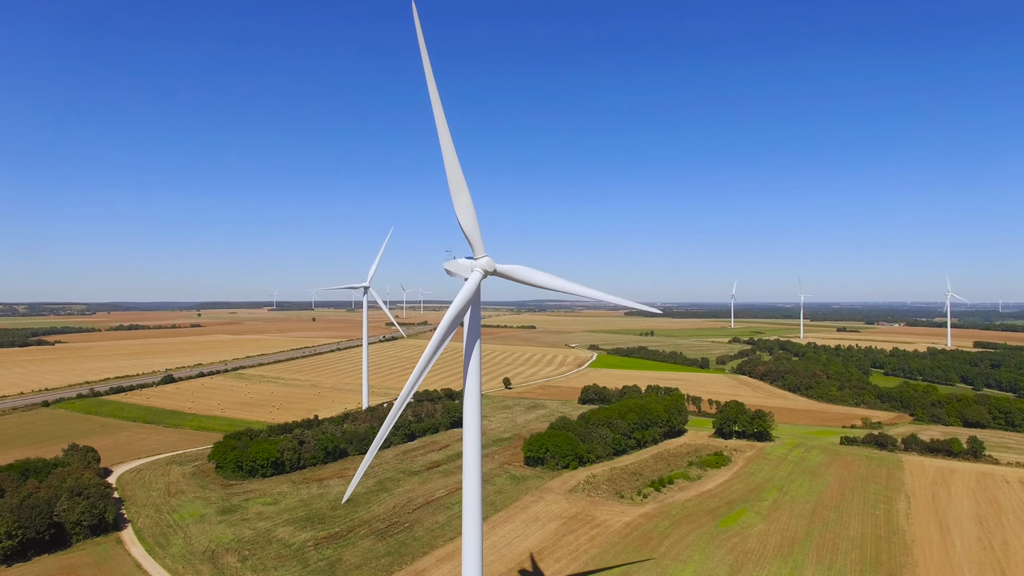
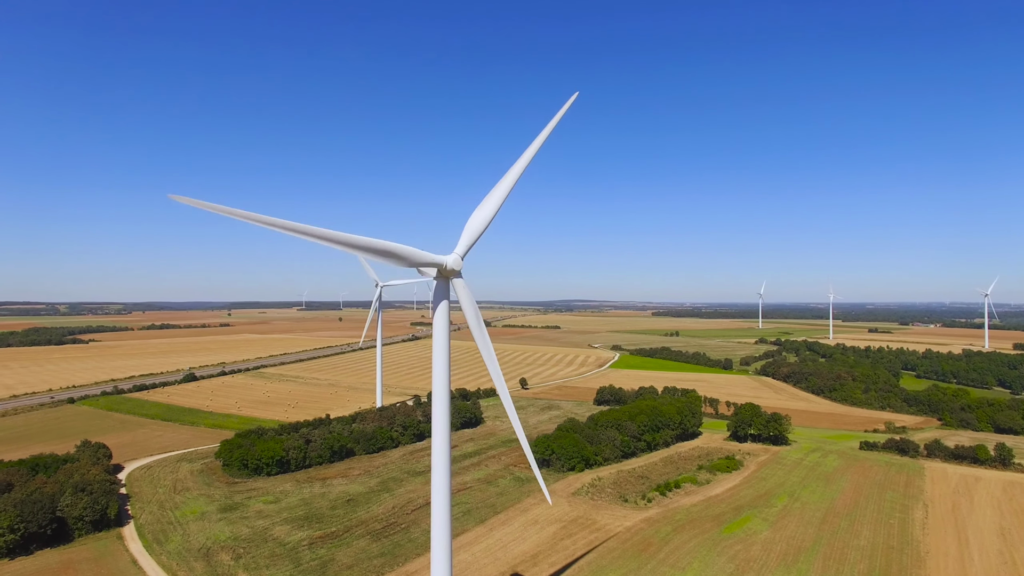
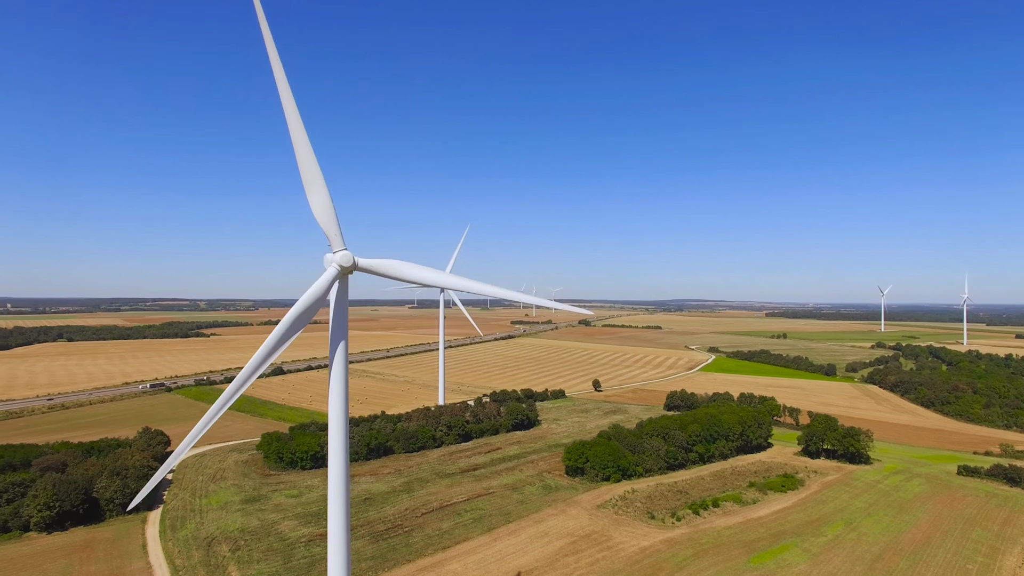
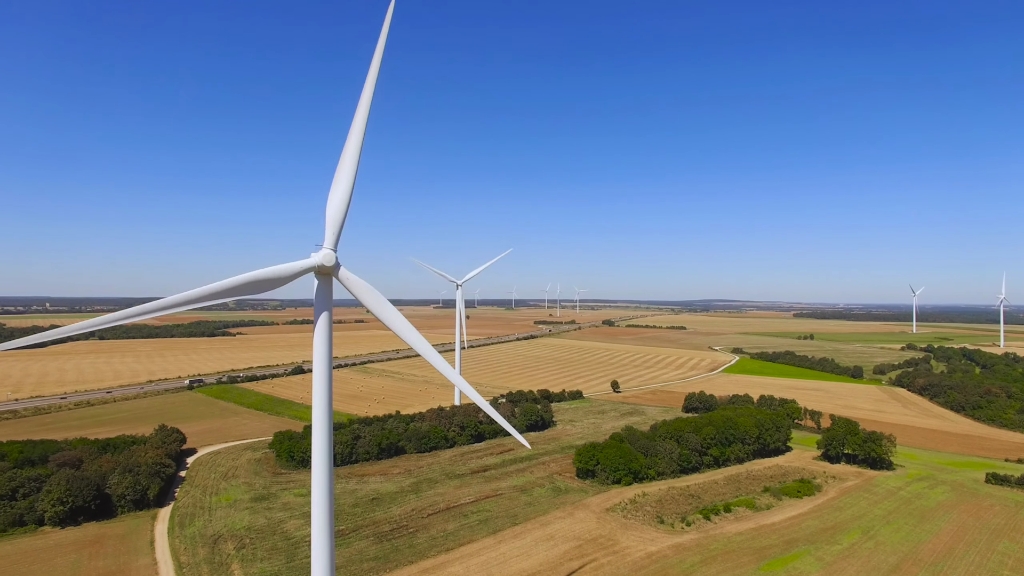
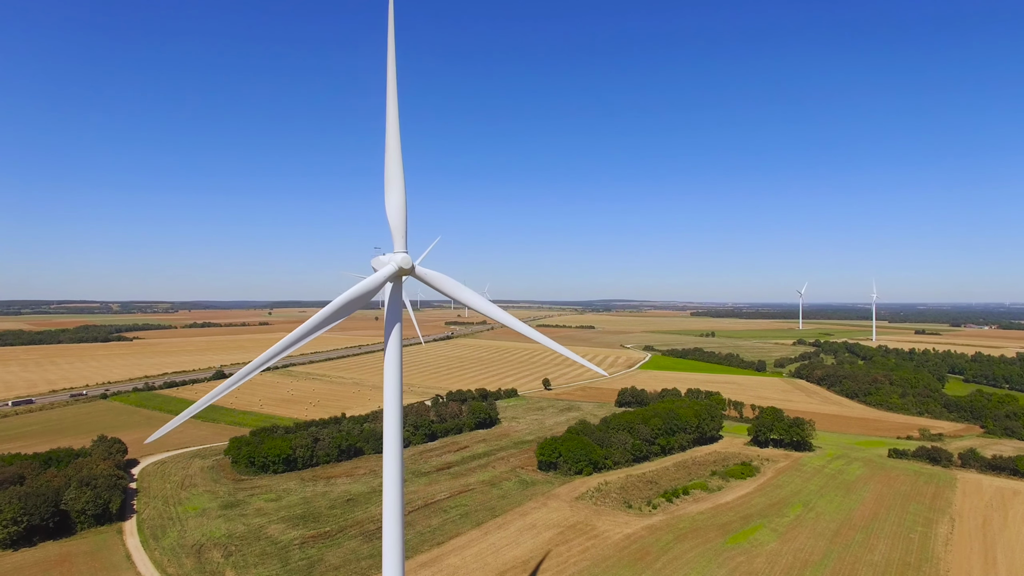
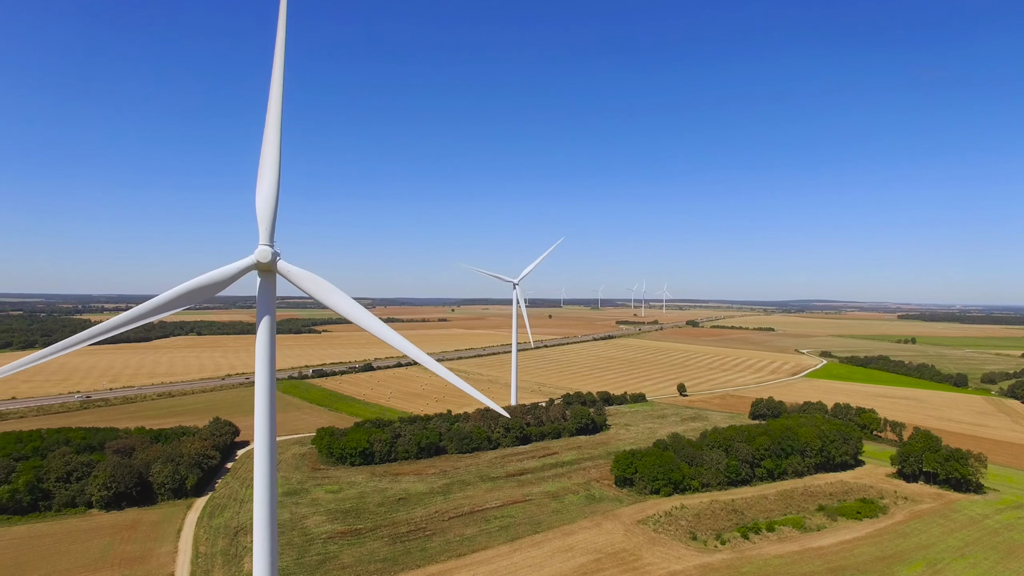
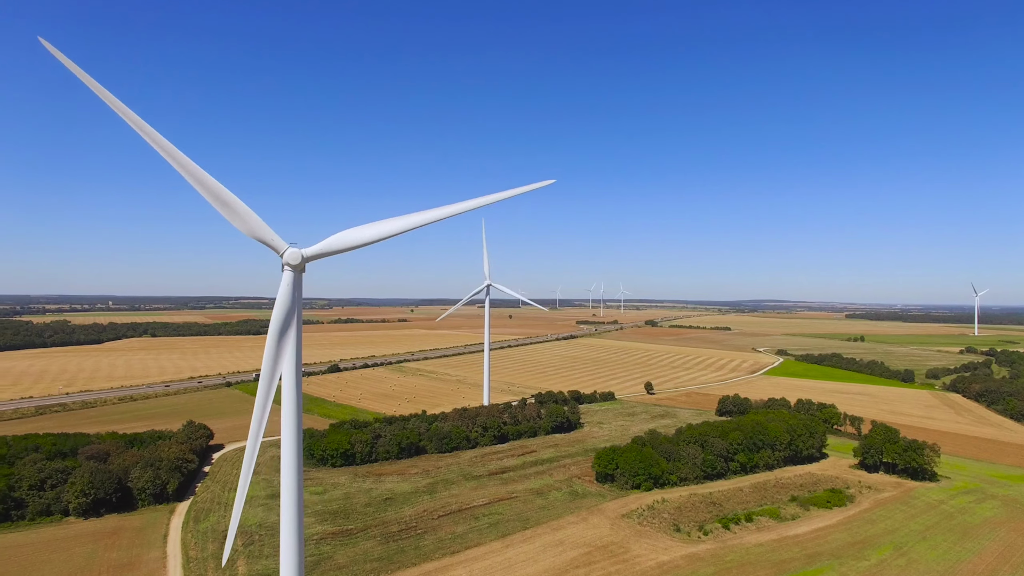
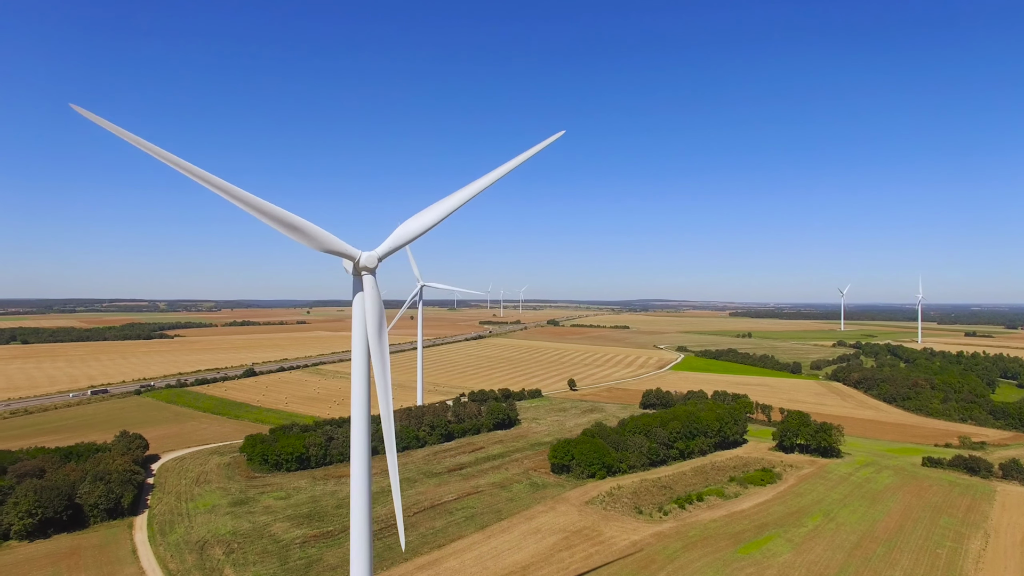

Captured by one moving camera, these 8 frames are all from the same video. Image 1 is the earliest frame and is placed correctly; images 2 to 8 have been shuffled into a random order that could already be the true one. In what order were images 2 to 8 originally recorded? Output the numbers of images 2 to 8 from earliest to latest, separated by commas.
2, 5, 8, 3, 4, 7, 6
